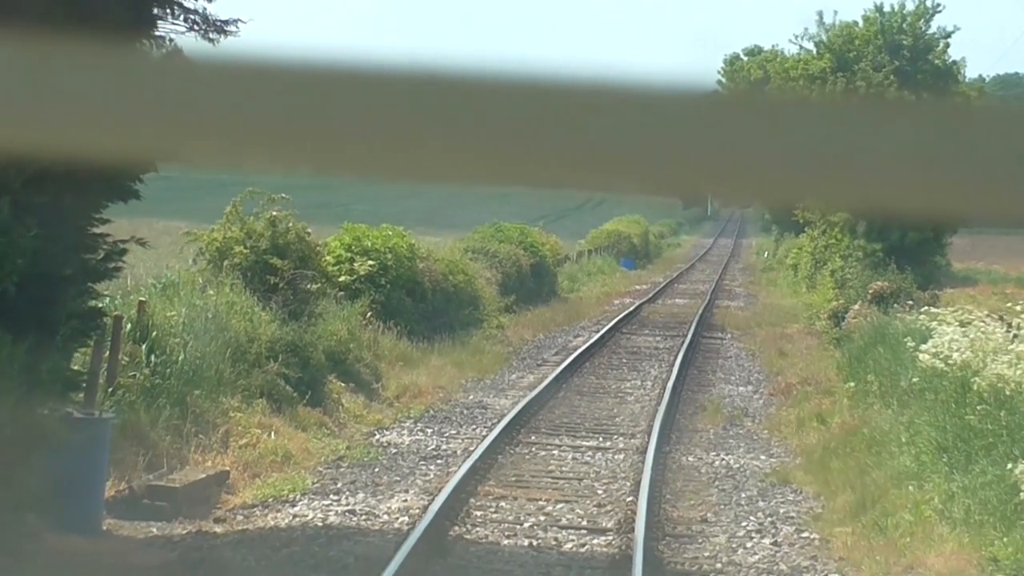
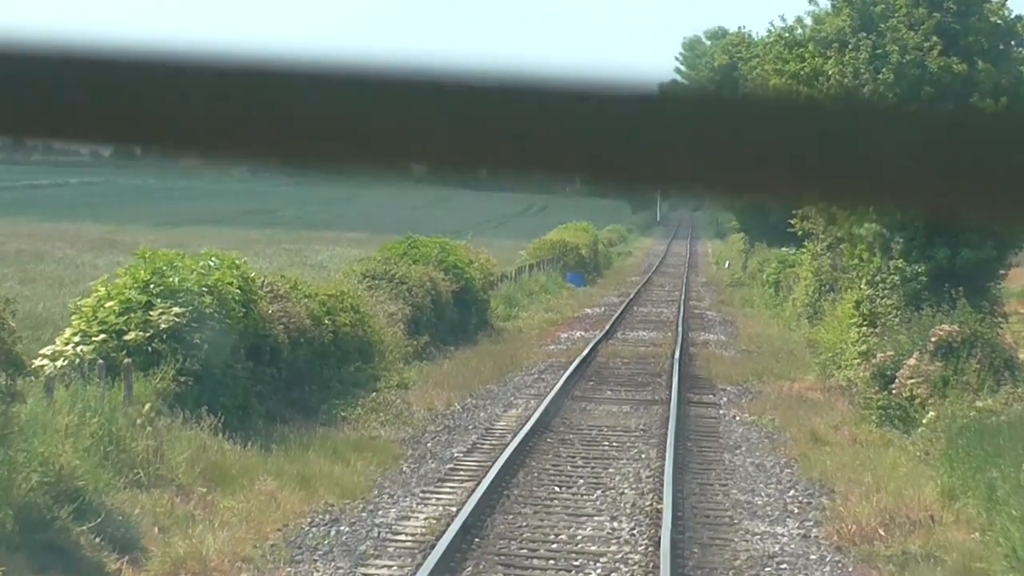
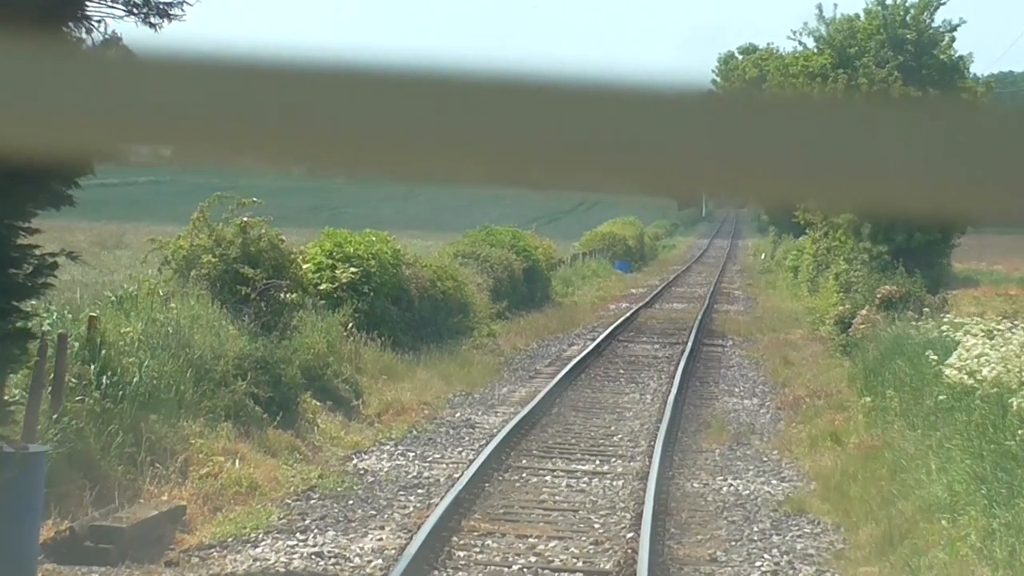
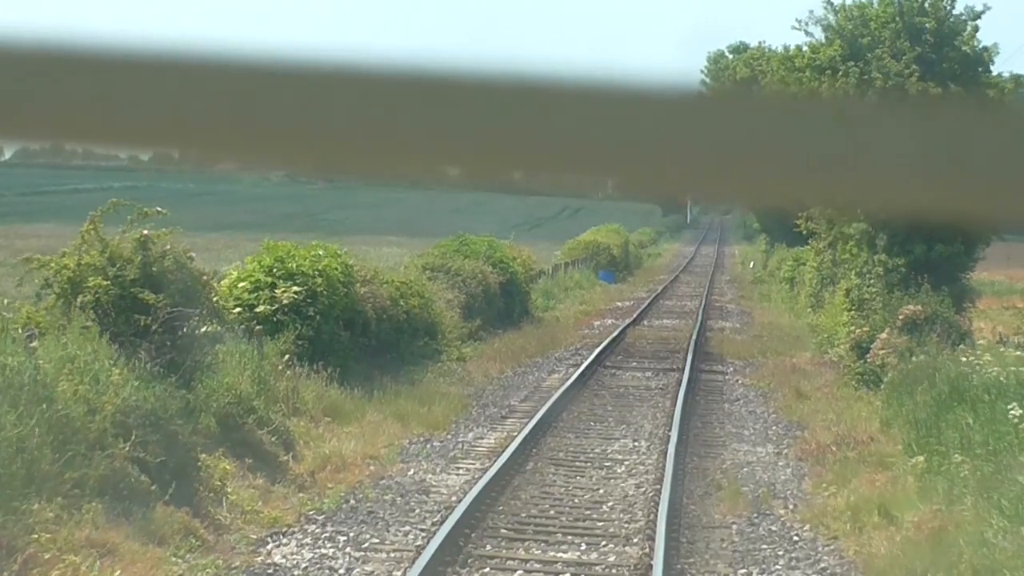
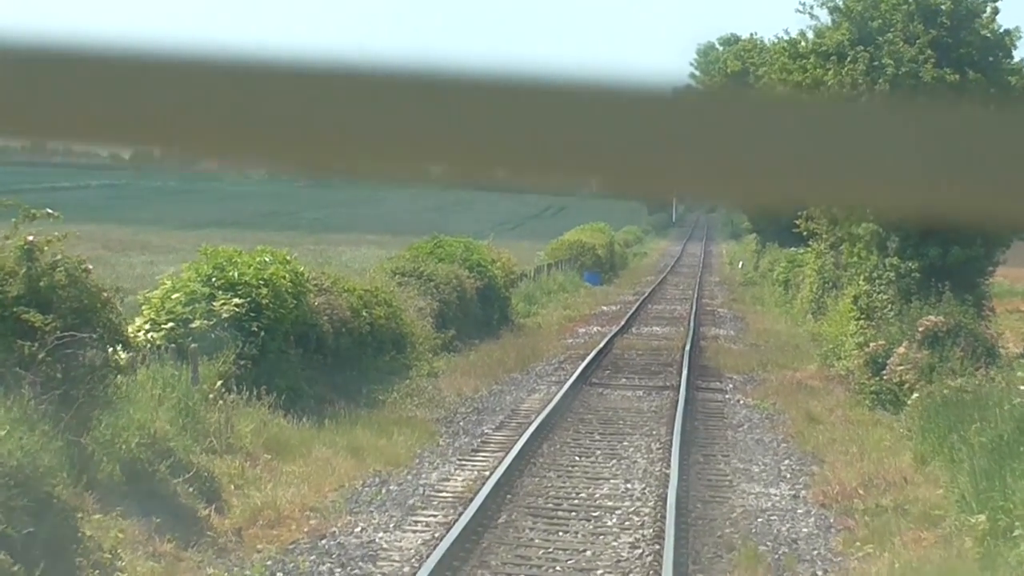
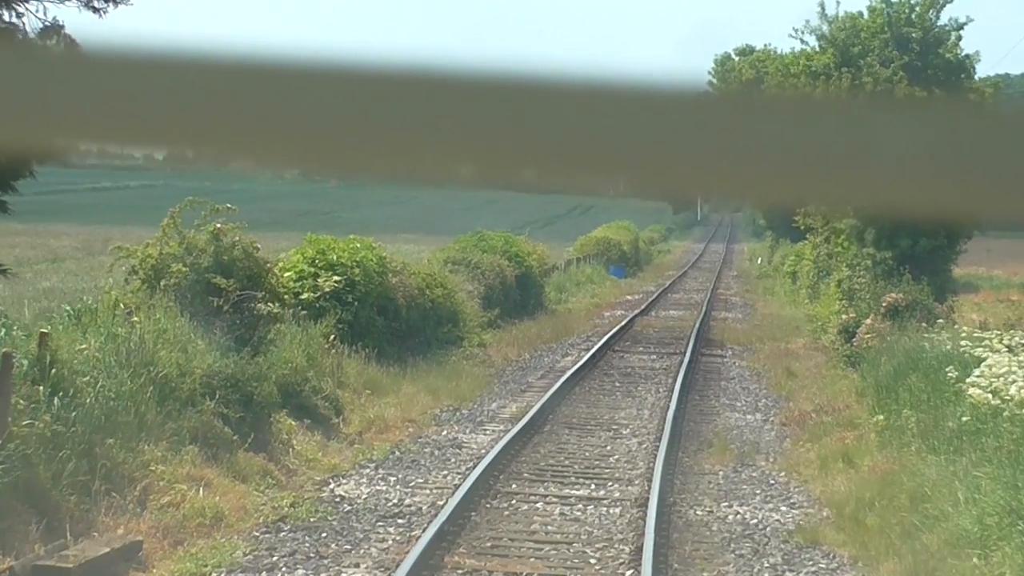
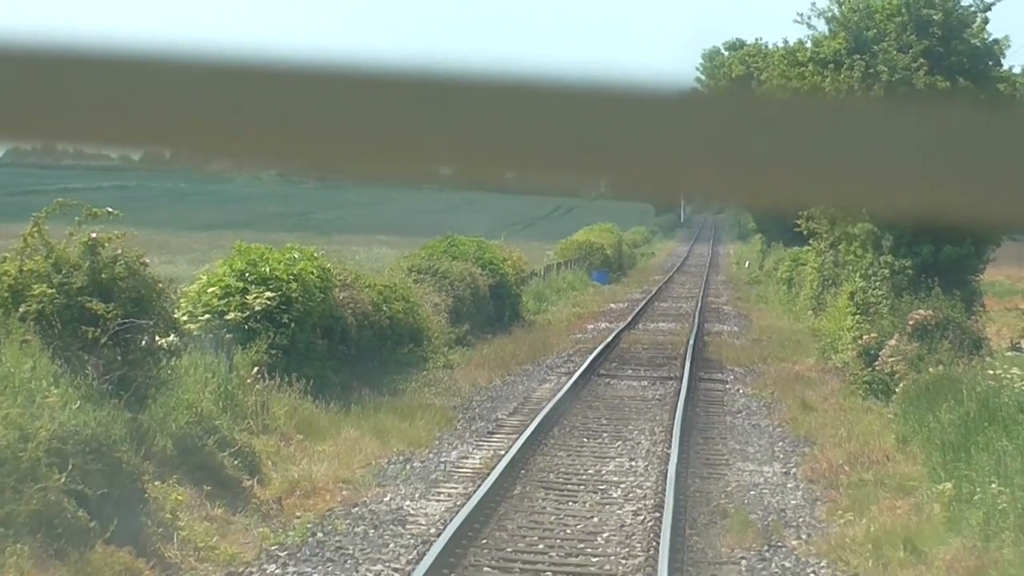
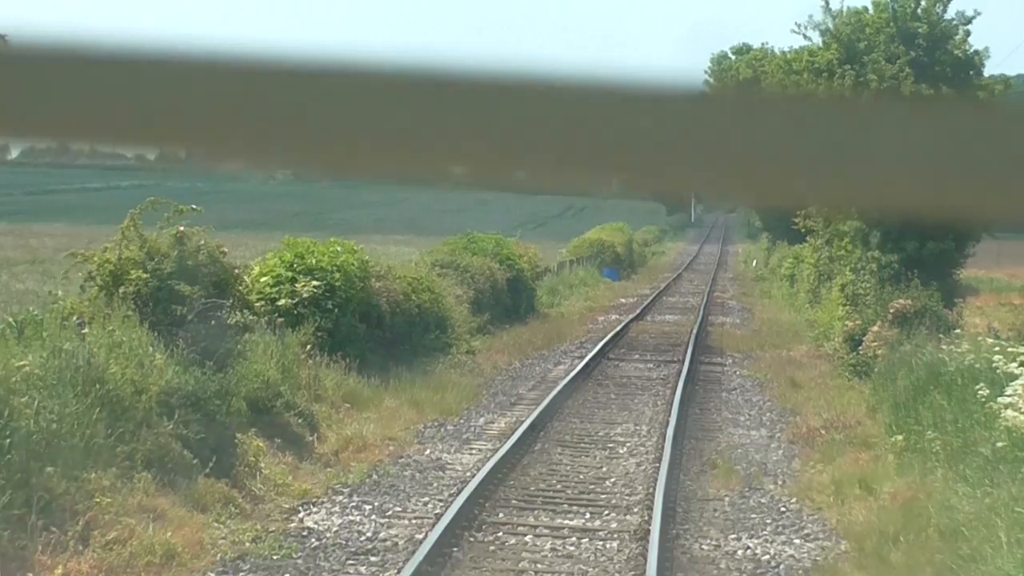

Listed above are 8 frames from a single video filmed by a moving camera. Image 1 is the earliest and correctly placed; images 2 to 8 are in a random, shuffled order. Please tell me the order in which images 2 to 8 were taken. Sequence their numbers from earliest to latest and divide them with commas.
3, 6, 8, 4, 7, 5, 2
